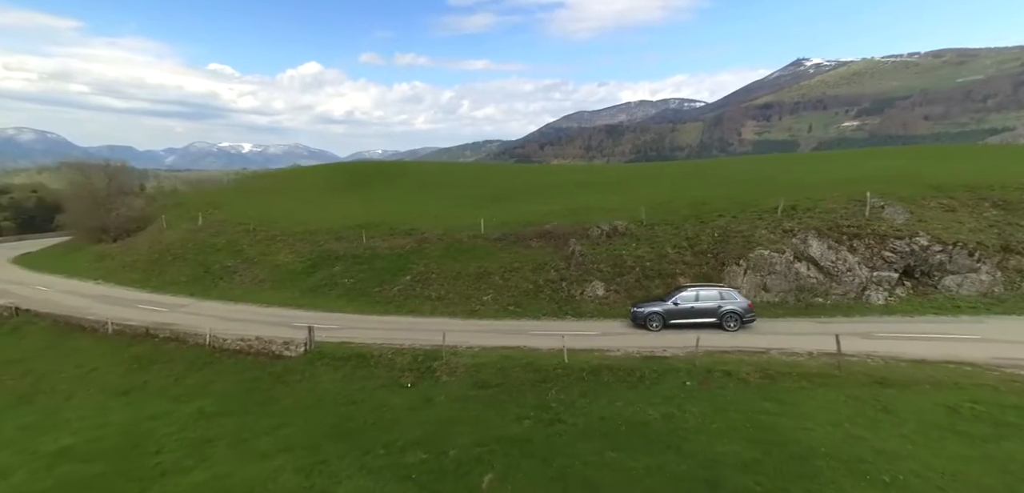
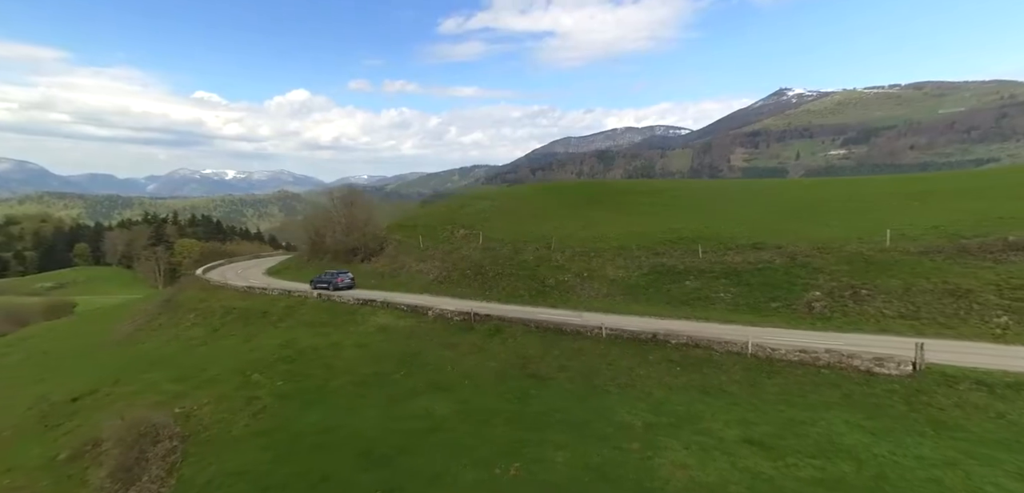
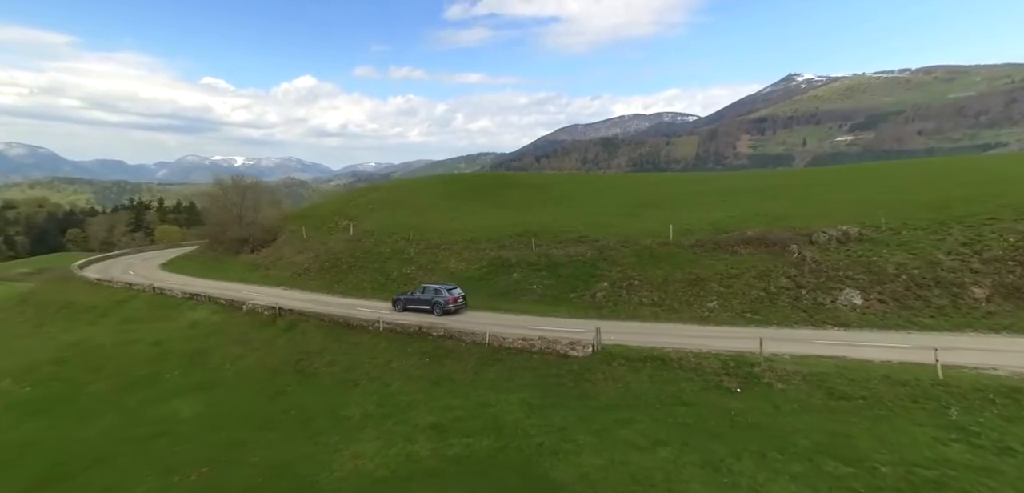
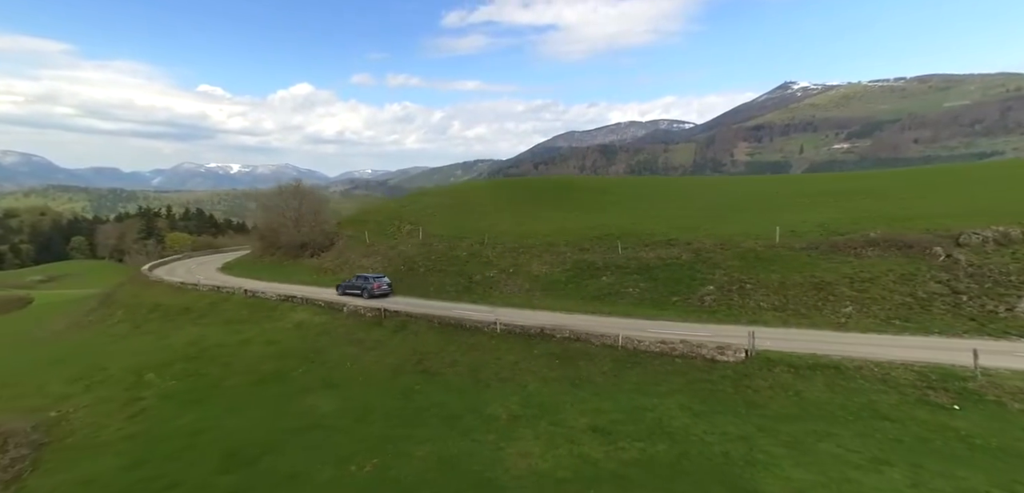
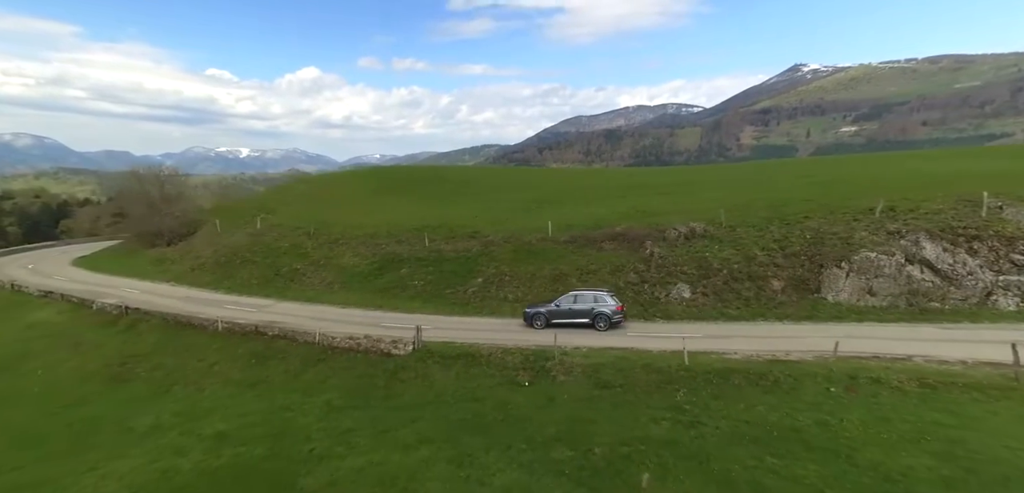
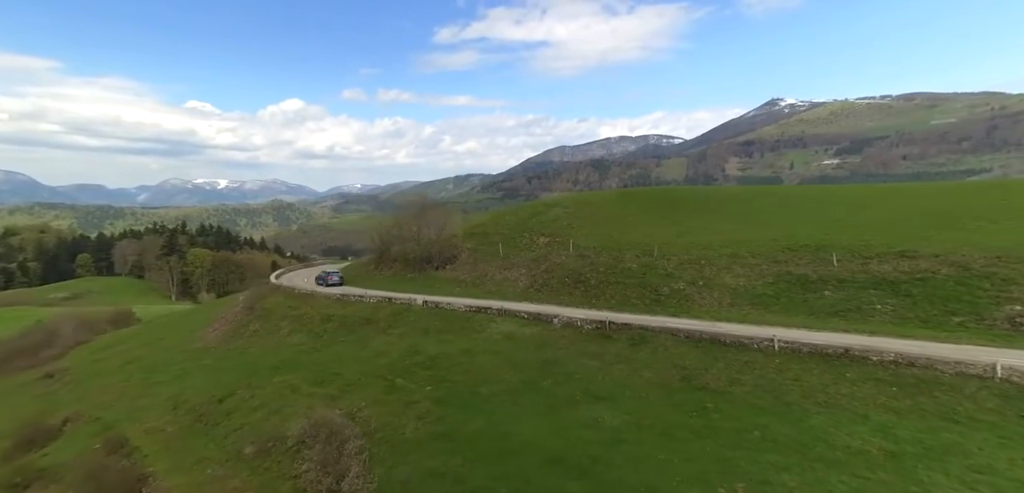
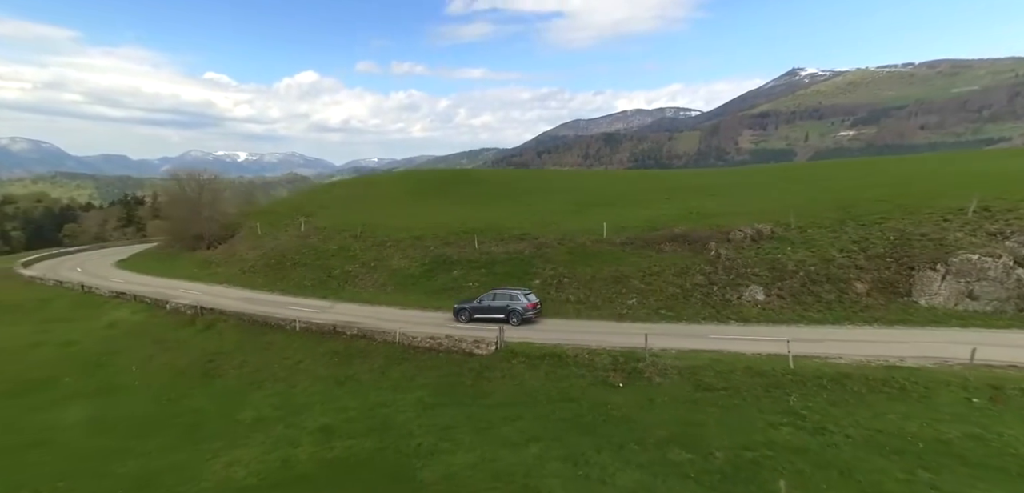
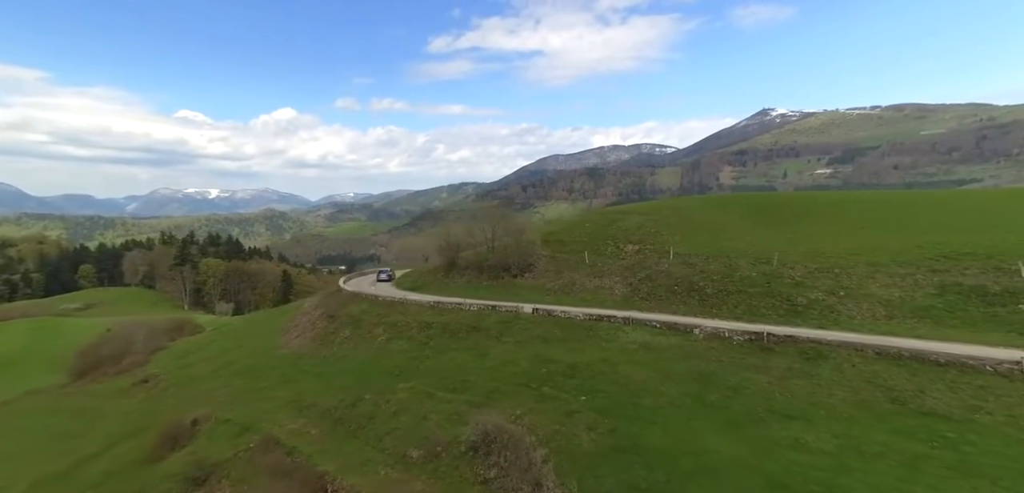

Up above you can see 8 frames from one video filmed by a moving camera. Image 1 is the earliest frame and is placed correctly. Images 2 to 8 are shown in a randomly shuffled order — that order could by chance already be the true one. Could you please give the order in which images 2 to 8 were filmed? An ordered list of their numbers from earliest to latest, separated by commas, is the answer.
5, 7, 3, 4, 2, 6, 8
